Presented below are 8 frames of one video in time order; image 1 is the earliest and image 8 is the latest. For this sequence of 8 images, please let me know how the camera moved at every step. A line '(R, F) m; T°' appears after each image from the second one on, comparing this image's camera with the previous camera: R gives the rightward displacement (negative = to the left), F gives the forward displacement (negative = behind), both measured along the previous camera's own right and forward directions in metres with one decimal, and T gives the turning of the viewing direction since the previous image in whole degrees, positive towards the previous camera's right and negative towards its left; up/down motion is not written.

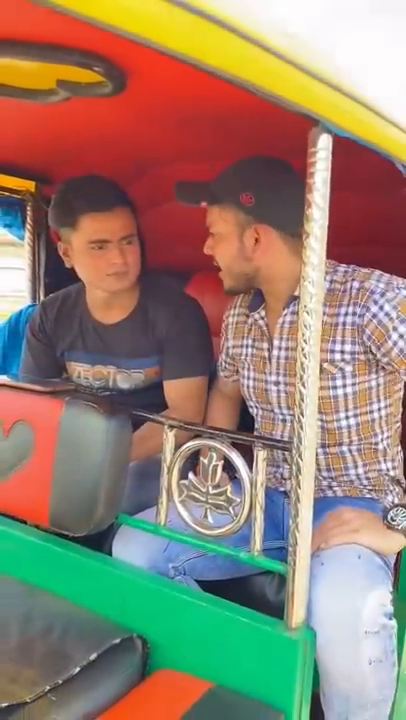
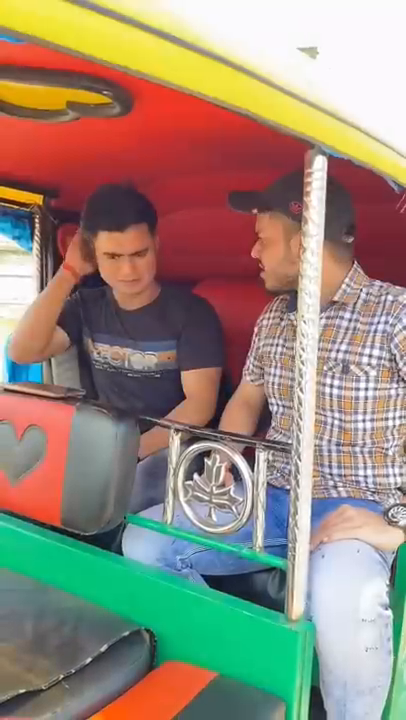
(+0.1, -0.1) m; -2°
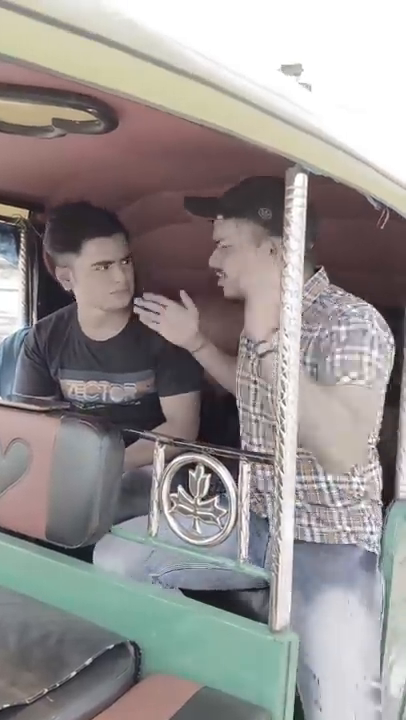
(0.0, 0.0) m; +1°
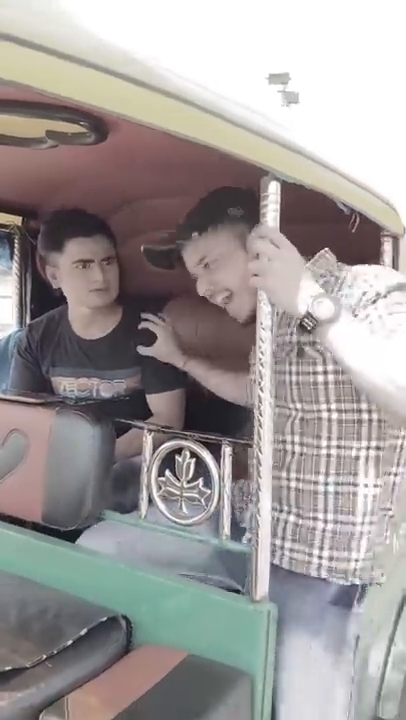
(0.0, -0.1) m; +1°
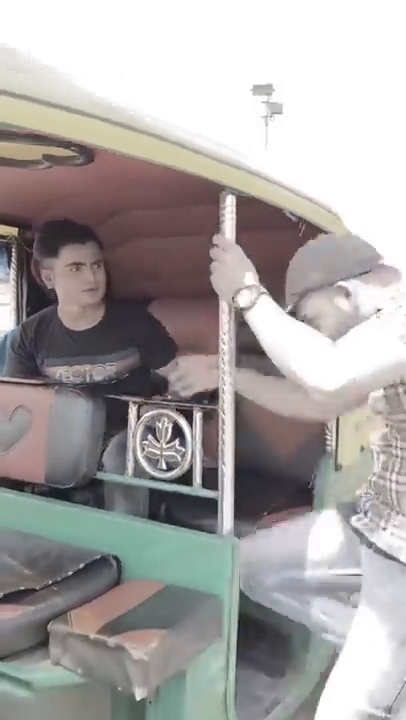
(0.0, -0.3) m; +1°
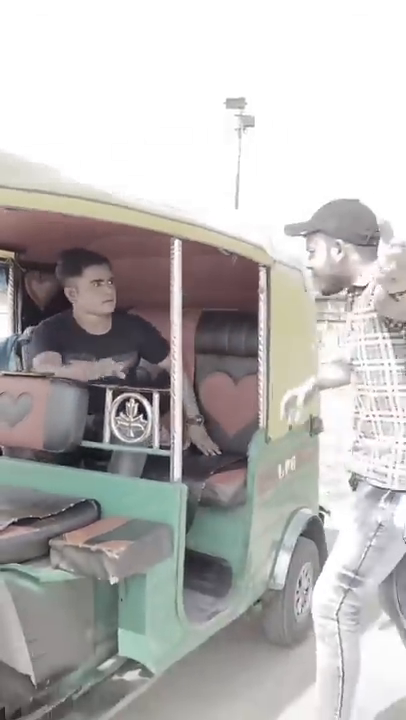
(+0.1, -0.7) m; +2°
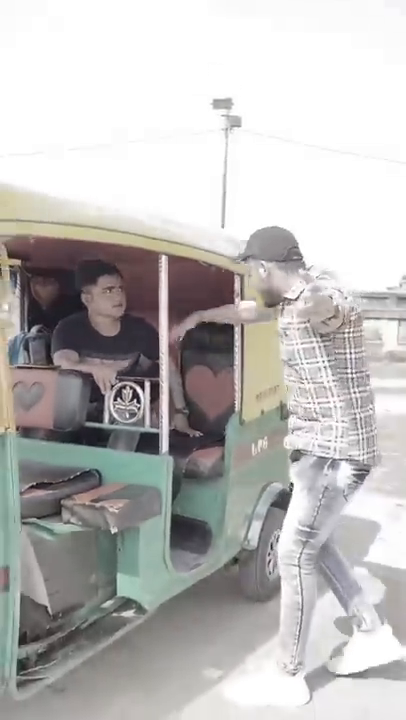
(0.0, -0.6) m; +1°
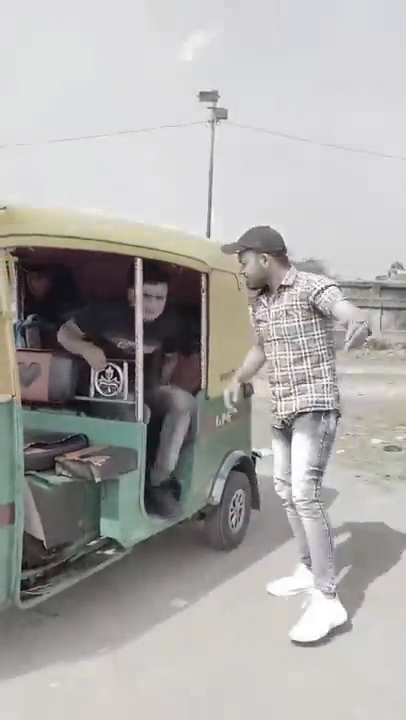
(+0.1, -0.7) m; +1°
